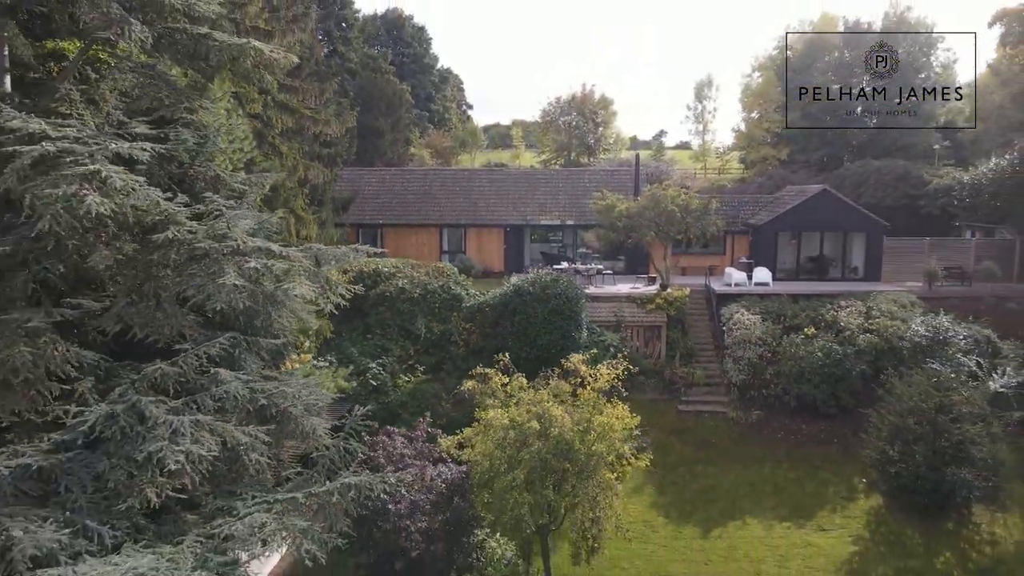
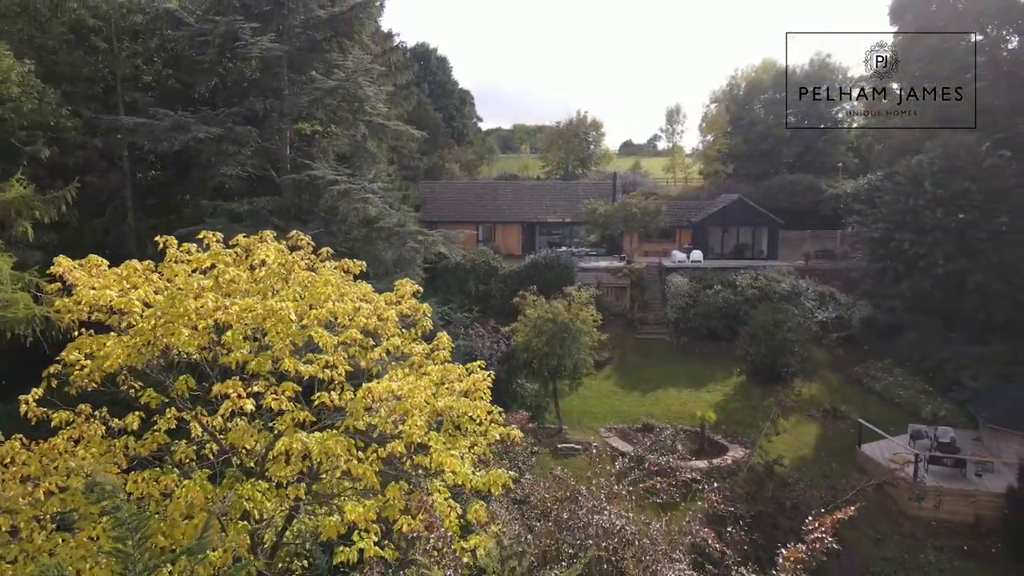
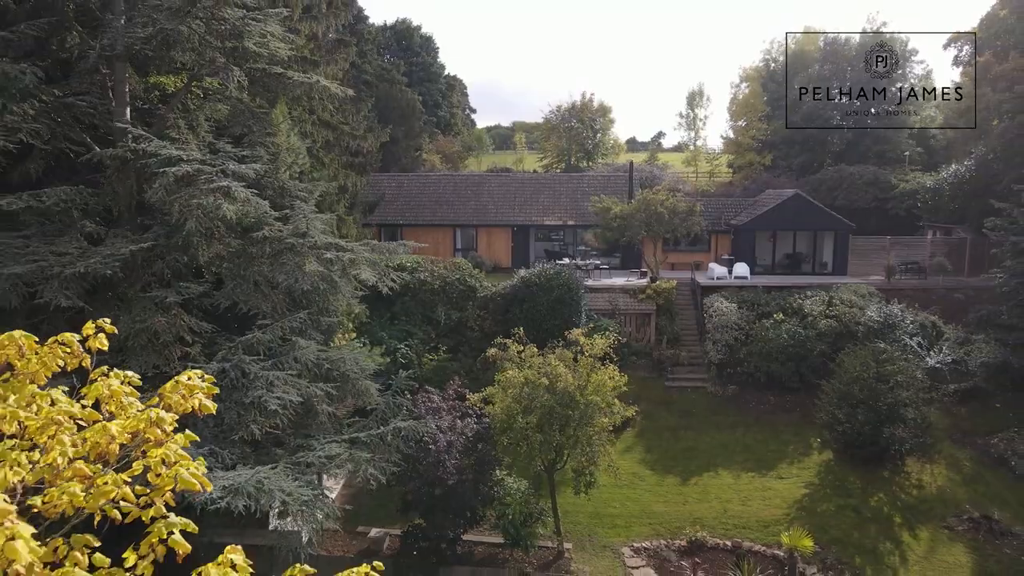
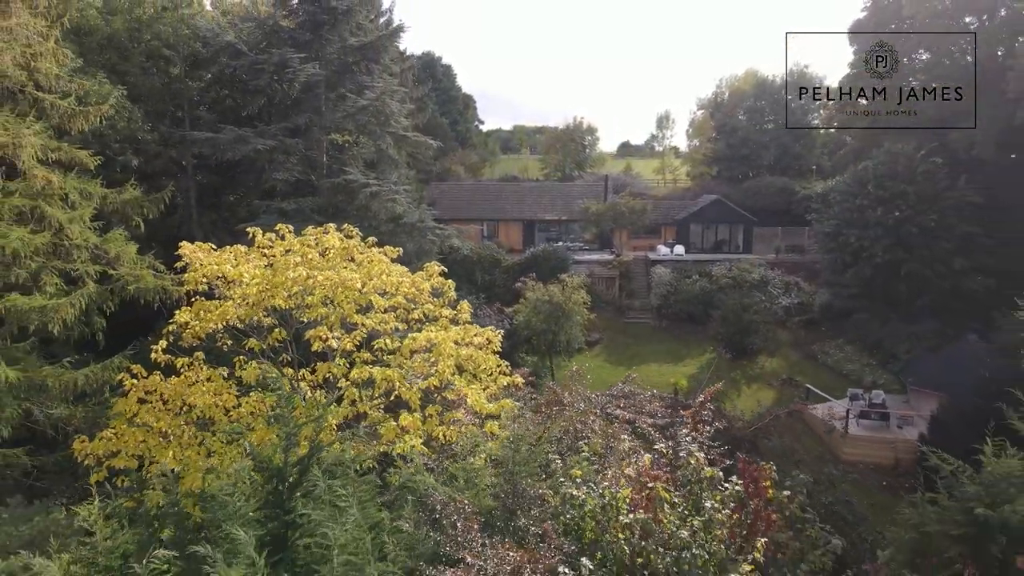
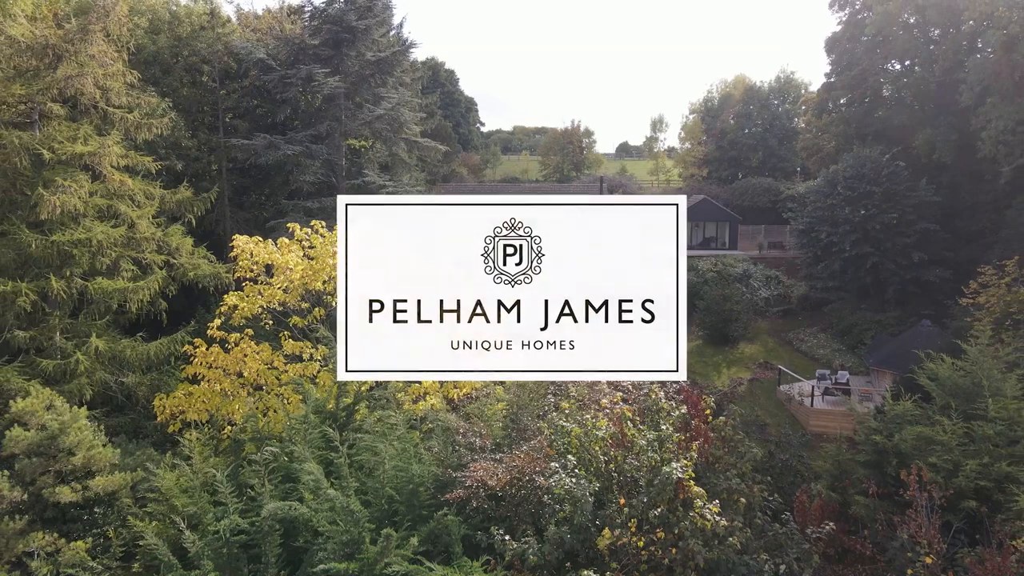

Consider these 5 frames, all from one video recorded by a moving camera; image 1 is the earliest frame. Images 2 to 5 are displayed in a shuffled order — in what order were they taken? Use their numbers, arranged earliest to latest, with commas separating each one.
3, 2, 4, 5
